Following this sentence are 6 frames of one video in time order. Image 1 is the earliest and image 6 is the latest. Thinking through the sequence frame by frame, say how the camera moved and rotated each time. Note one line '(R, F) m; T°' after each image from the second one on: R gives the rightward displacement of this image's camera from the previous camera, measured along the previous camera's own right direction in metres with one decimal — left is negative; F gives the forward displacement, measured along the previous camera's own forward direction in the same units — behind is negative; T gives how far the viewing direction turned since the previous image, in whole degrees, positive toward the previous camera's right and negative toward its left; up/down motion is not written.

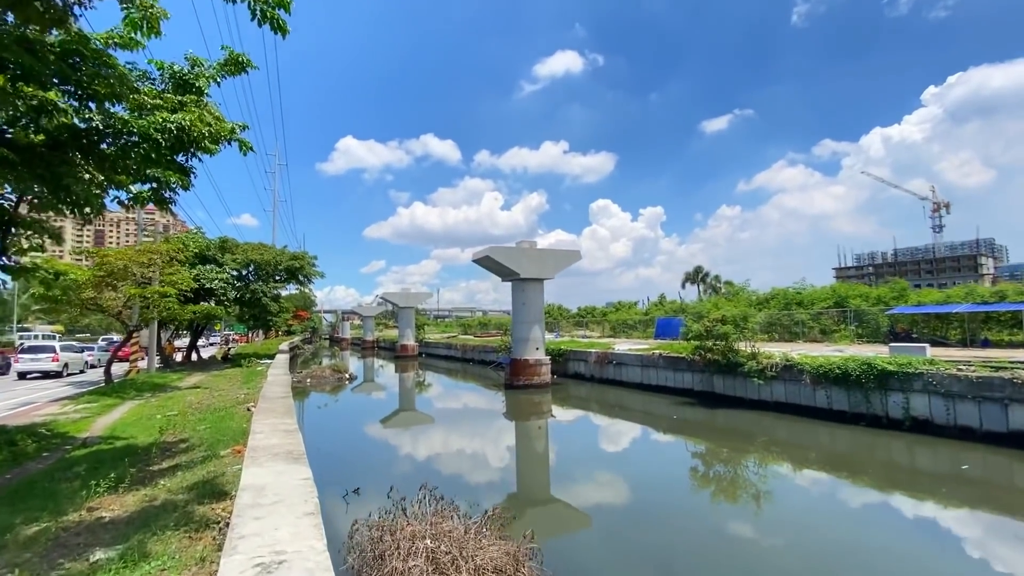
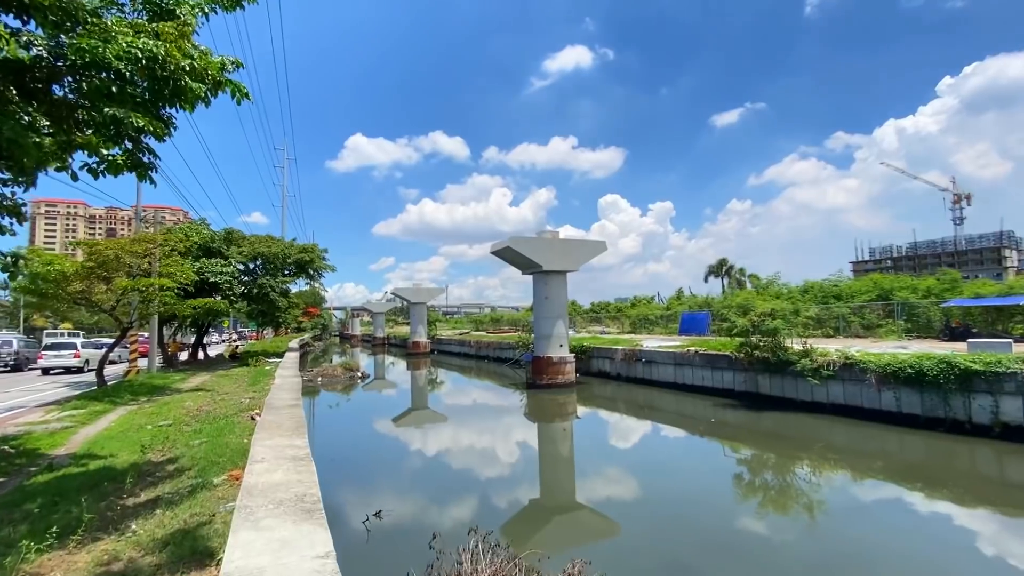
(-0.4, +0.9) m; -1°
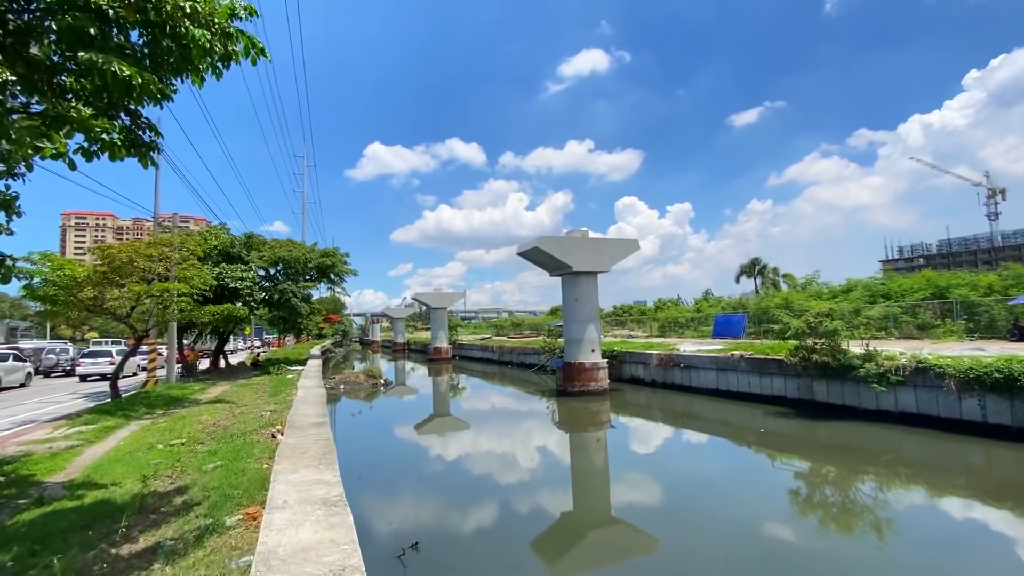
(-0.3, +0.7) m; -2°
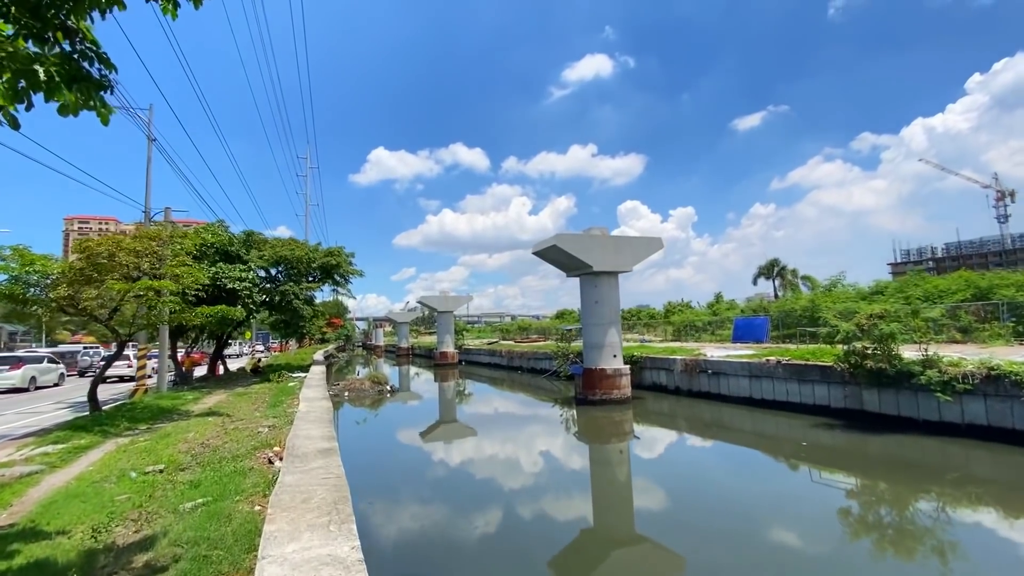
(-0.3, +0.9) m; 0°
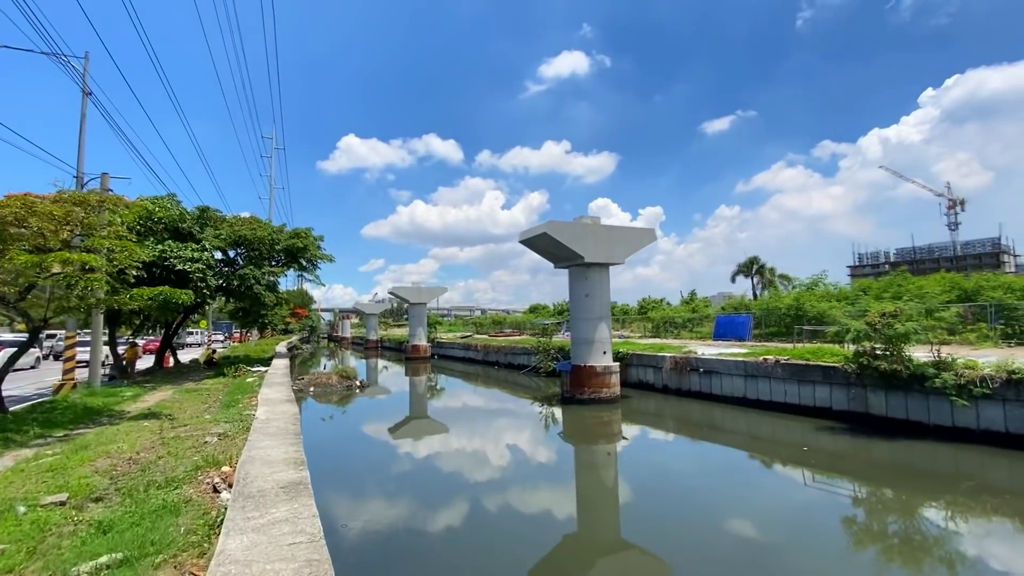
(-0.4, +1.0) m; +3°
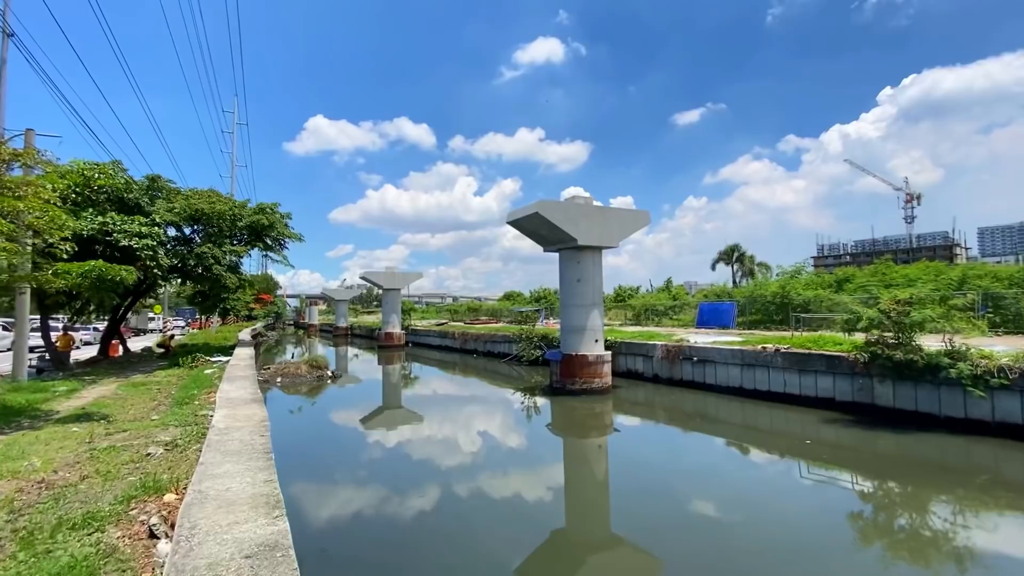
(-0.4, +0.8) m; +3°
